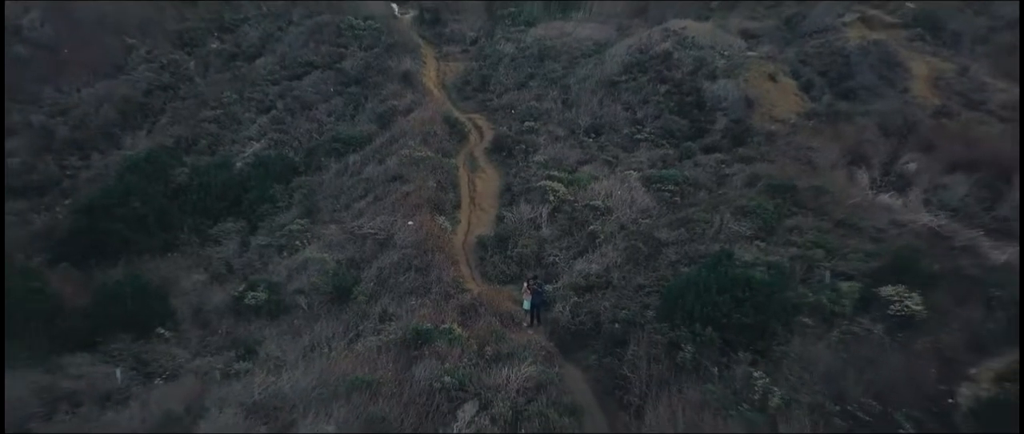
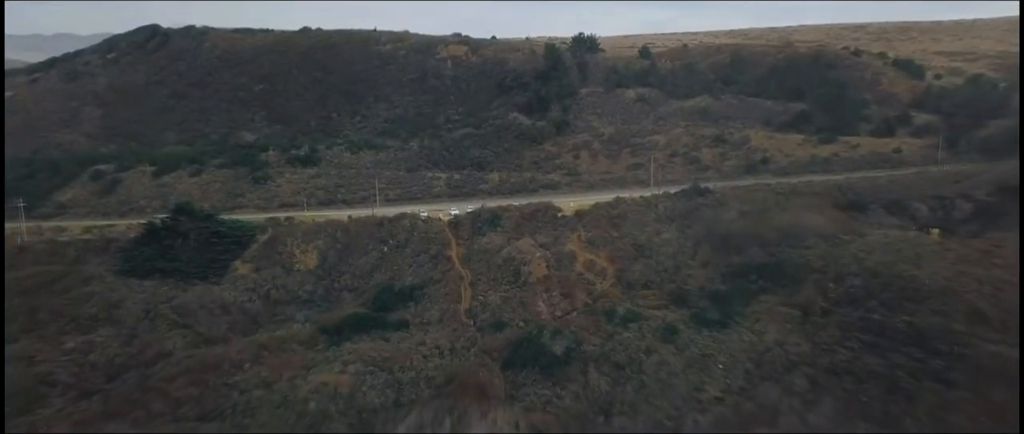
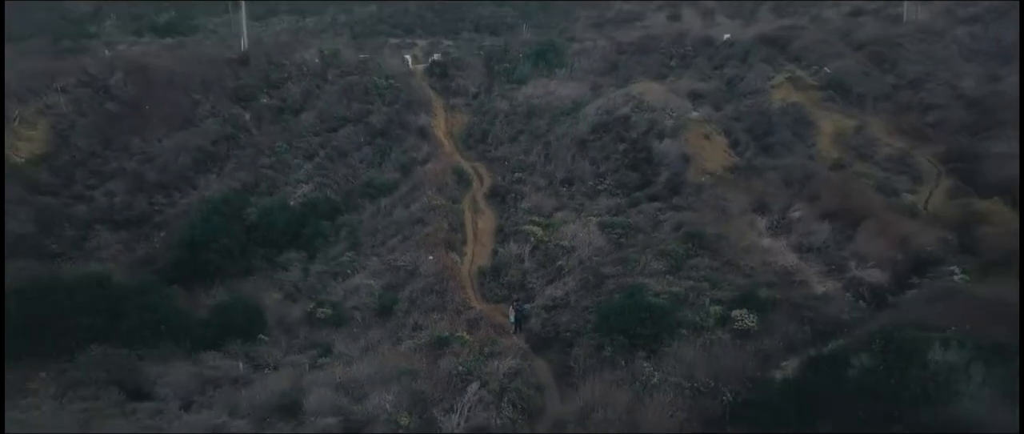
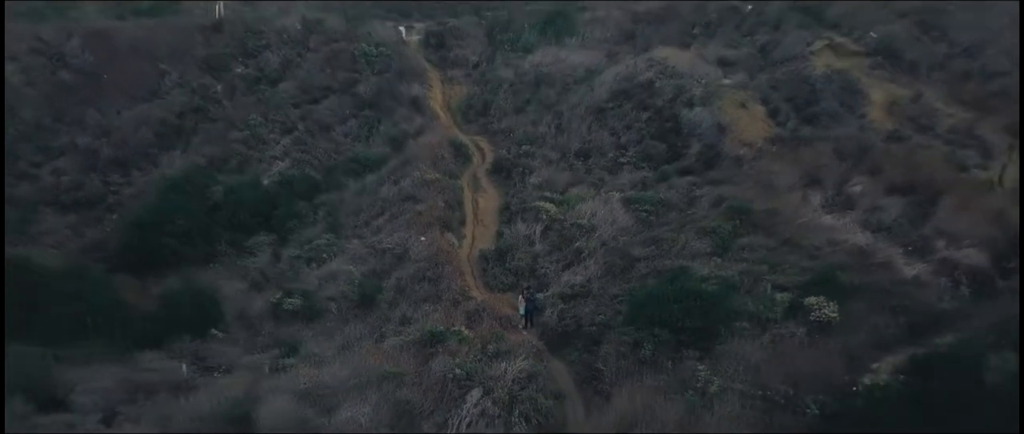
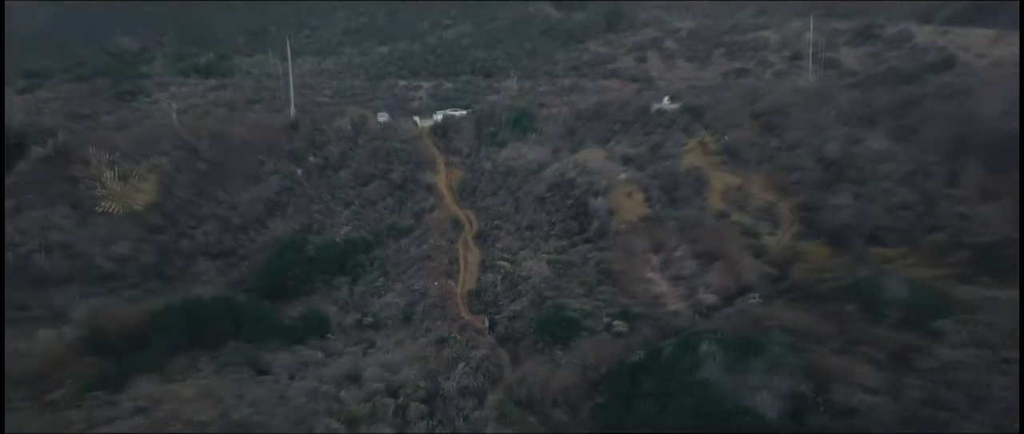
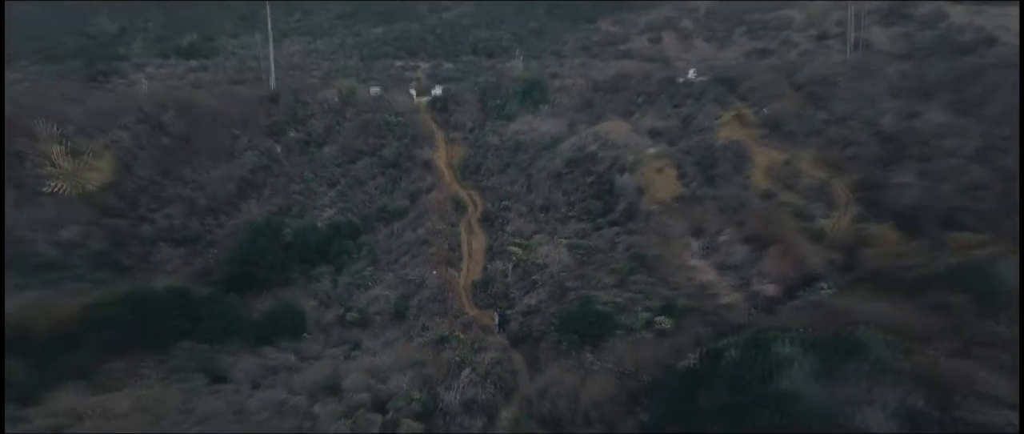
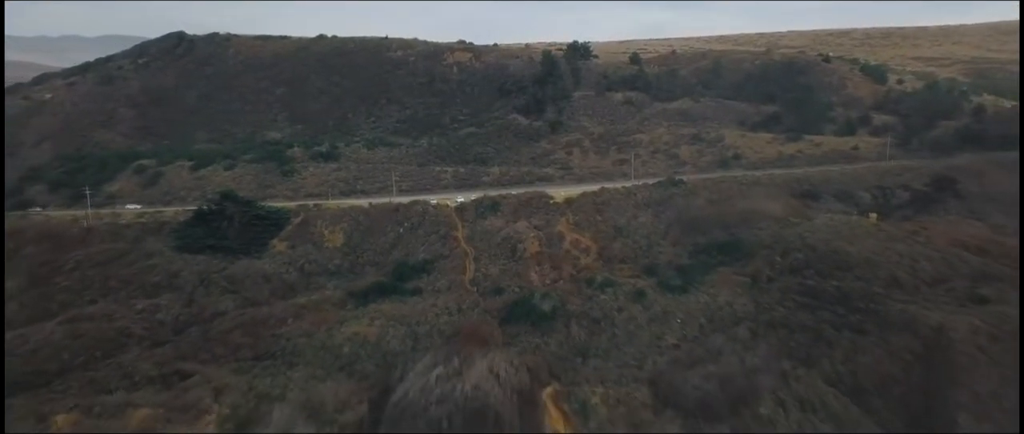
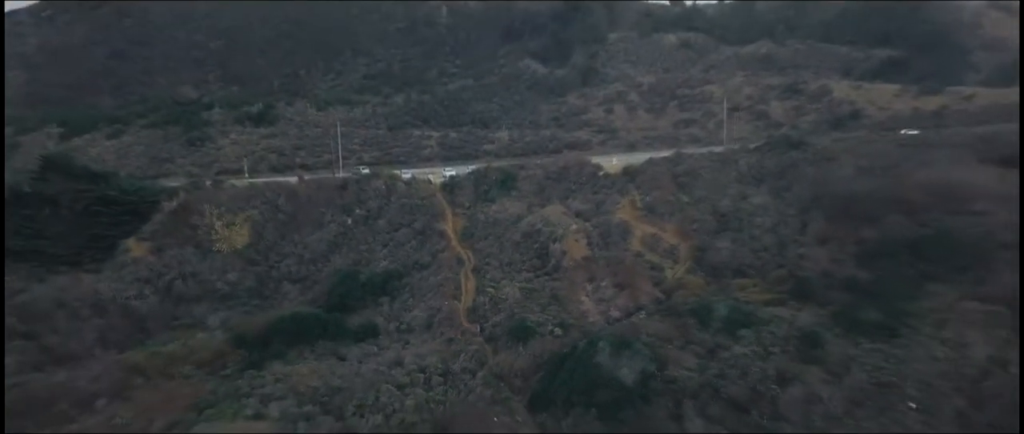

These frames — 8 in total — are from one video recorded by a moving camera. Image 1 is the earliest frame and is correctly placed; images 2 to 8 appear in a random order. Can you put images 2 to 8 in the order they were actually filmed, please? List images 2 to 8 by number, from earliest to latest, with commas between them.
4, 3, 6, 5, 8, 2, 7
